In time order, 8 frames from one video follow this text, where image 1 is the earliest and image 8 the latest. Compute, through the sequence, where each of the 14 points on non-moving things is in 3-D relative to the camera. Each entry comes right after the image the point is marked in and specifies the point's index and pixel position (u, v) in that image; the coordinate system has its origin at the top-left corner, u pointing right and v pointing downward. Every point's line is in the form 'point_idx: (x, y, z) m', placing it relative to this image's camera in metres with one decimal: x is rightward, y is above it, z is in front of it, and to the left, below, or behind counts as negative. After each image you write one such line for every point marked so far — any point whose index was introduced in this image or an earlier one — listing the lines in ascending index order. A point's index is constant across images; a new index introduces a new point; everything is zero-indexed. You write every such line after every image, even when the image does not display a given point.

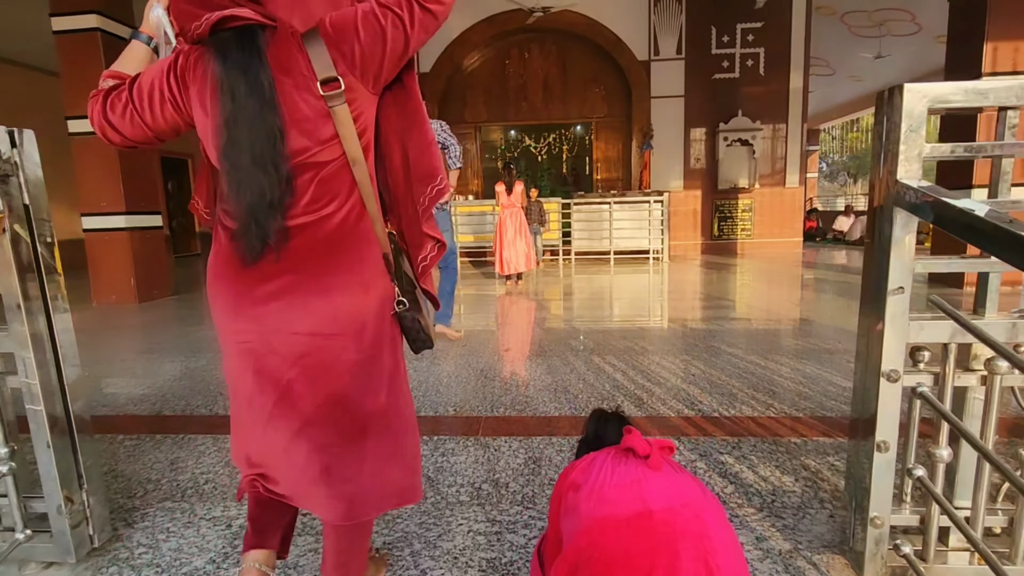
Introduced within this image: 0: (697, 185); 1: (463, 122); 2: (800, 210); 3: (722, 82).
0: (+3.2, +1.8, +9.1) m
1: (-0.9, +3.0, +9.7) m
2: (+4.9, +1.3, +9.0) m
3: (+3.5, +3.4, +8.8) m
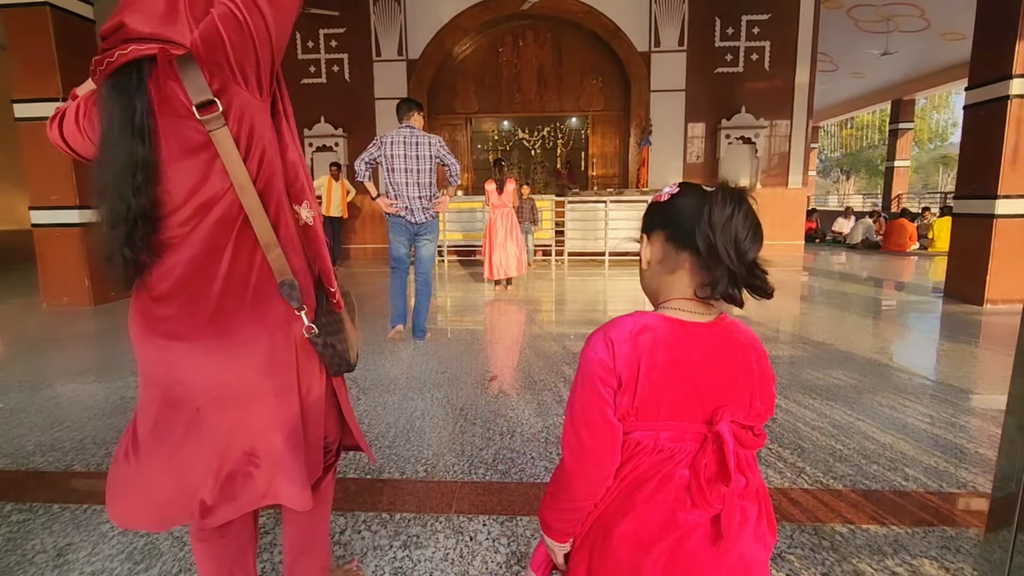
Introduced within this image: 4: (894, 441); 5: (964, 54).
0: (+3.0, +1.7, +8.7) m
1: (-1.0, +3.1, +9.2) m
2: (+4.8, +1.3, +8.7) m
3: (+3.4, +3.4, +8.4) m
4: (+1.5, -0.6, +2.1) m
5: (+8.9, +4.6, +10.4) m
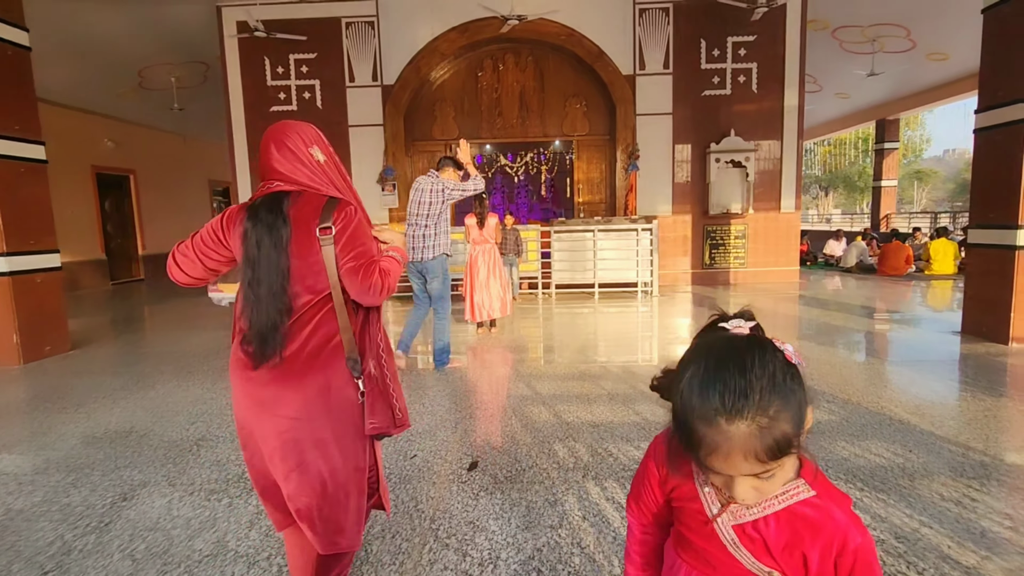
0: (+2.8, +1.2, +8.4) m
1: (-1.3, +2.5, +8.8) m
2: (+4.5, +0.8, +8.4) m
3: (+3.1, +2.9, +8.2) m
4: (+1.5, -0.9, +1.7) m
5: (+8.5, +4.2, +10.3) m
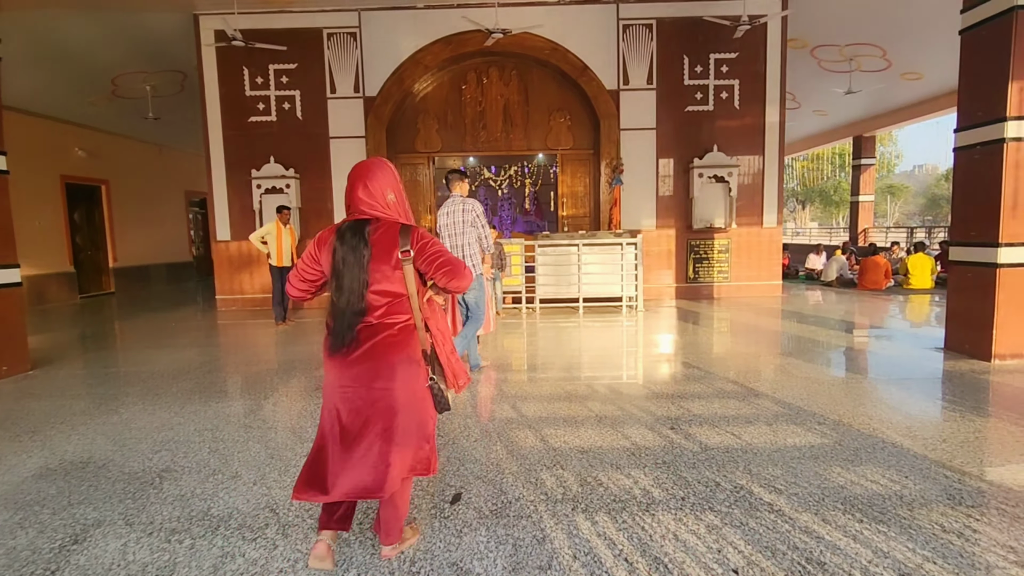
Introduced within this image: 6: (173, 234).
0: (+2.5, +1.0, +8.4) m
1: (-1.6, +2.3, +8.7) m
2: (+4.3, +0.6, +8.4) m
3: (+2.9, +2.7, +8.2) m
4: (+1.4, -0.9, +1.6) m
5: (+8.2, +3.9, +10.6) m
6: (-8.6, +1.4, +13.4) m
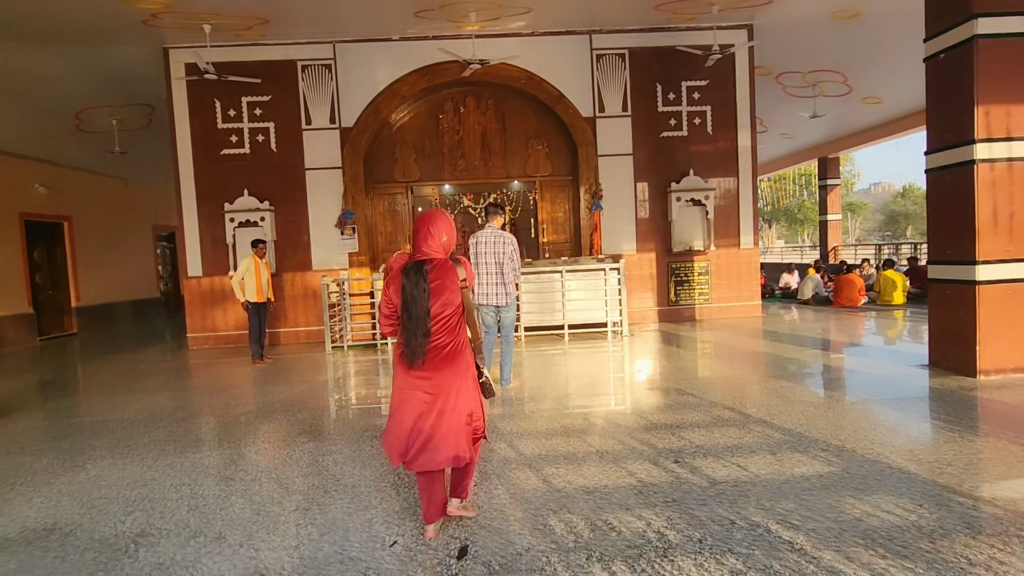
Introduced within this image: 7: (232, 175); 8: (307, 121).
0: (+2.2, +0.6, +8.5) m
1: (-1.9, +1.8, +8.7) m
2: (+4.0, +0.3, +8.5) m
3: (+2.5, +2.3, +8.4) m
4: (+1.5, -1.0, +1.5) m
5: (+7.7, +3.6, +11.0) m
6: (-9.2, +0.4, +13.0) m
7: (-4.3, +1.7, +8.1) m
8: (-3.2, +2.6, +8.1) m
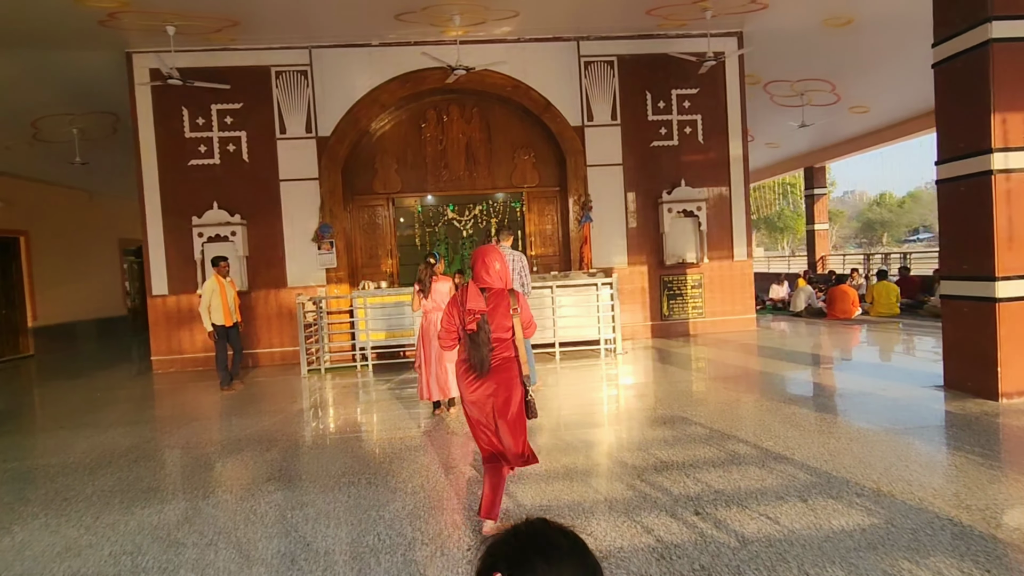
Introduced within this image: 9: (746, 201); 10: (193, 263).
0: (+2.0, +0.4, +8.2) m
1: (-2.2, +1.5, +8.3) m
2: (+3.8, +0.1, +8.3) m
3: (+2.3, +2.1, +8.1) m
4: (+1.5, -1.1, +1.2) m
5: (+7.4, +3.4, +11.0) m
6: (-9.5, 0.0, +12.3) m
7: (-4.5, +1.5, +7.7) m
8: (-3.4, +2.3, +7.7) m
9: (+3.7, +1.4, +8.3) m
10: (-4.6, +0.4, +7.7) m
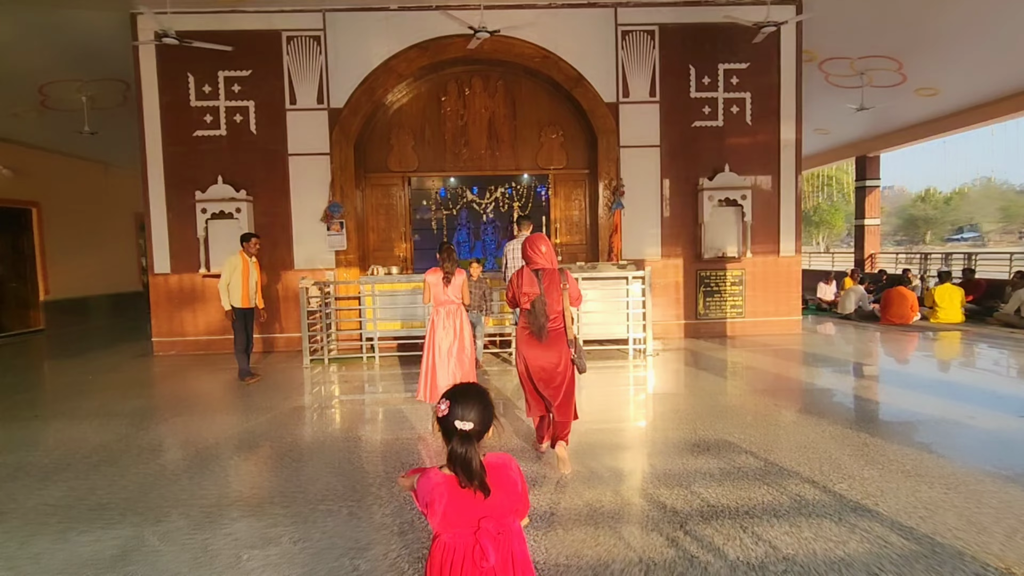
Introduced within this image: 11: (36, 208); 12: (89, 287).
0: (+2.3, +0.5, +7.5) m
1: (-1.8, +1.7, +7.7) m
2: (+4.1, +0.1, +7.5) m
3: (+2.7, +2.2, +7.4) m
4: (+1.5, -1.2, +0.5) m
5: (+7.9, +3.3, +9.9) m
6: (-9.0, +0.6, +12.1) m
7: (-4.2, +1.8, +7.2) m
8: (-3.0, +2.6, +7.2) m
9: (+4.0, +1.4, +7.5) m
10: (-4.3, +0.6, +7.2) m
11: (-9.0, +1.5, +10.0) m
12: (-9.0, 0.0, +11.3) m
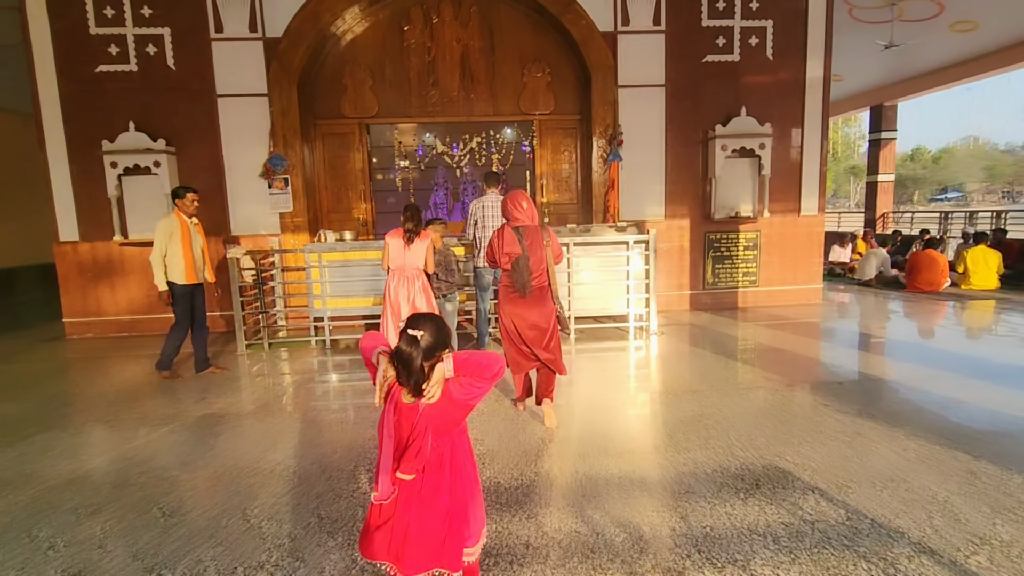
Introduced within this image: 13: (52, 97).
0: (+2.1, +0.9, +6.4) m
1: (-2.1, +2.1, +6.4) m
2: (+3.8, +0.5, +6.6) m
3: (+2.4, +2.6, +6.2) m
4: (+1.4, -1.3, -0.4) m
5: (+7.6, +4.0, +8.8) m
6: (-9.4, +1.2, +10.7) m
7: (-4.4, +2.1, +5.9) m
8: (-3.3, +2.9, +5.9) m
9: (+3.8, +1.8, +6.4) m
10: (-4.6, +1.0, +6.0) m
11: (-9.3, +2.0, +8.6) m
12: (-9.4, +0.6, +9.9) m
13: (-5.1, +2.1, +5.9) m
